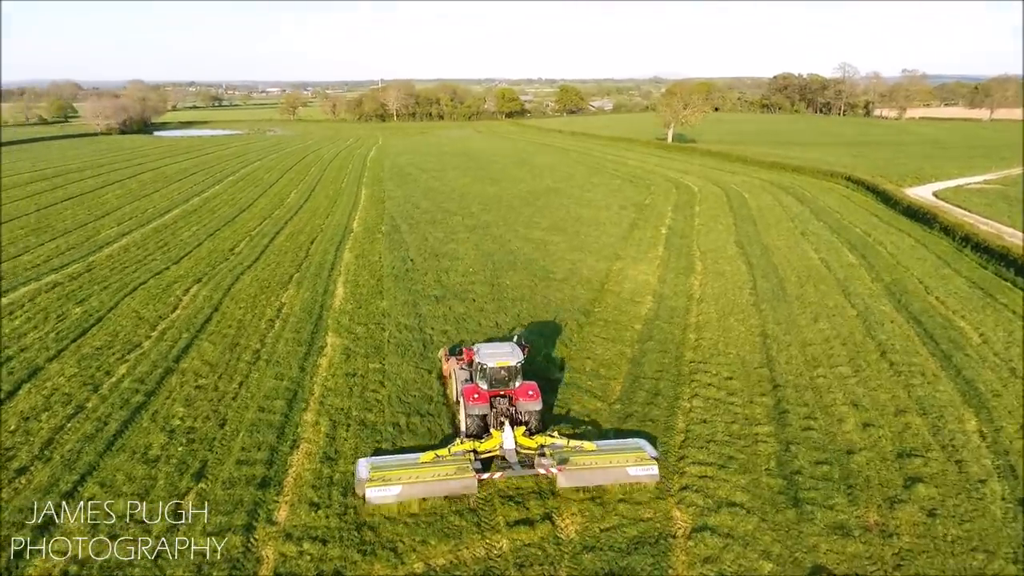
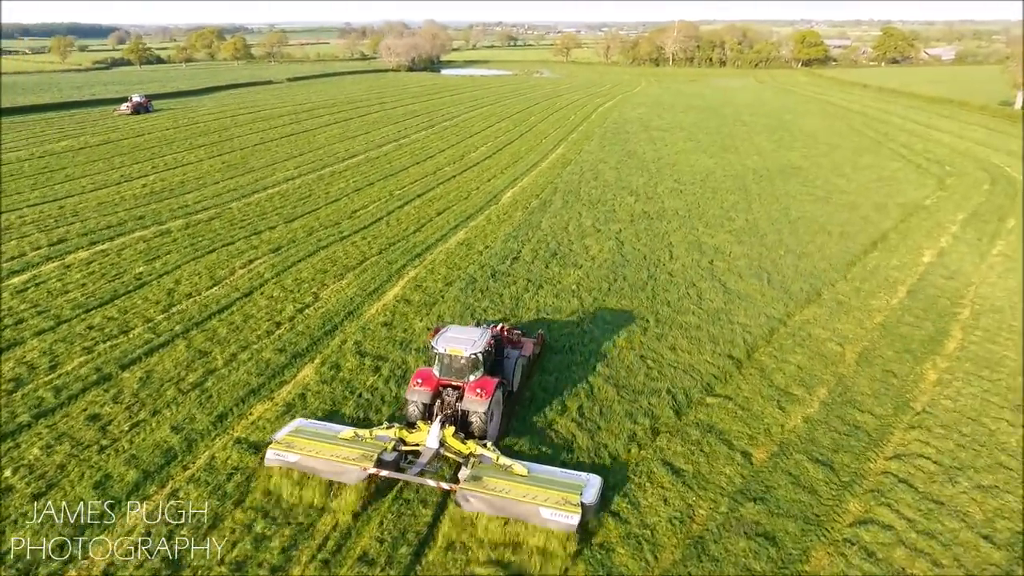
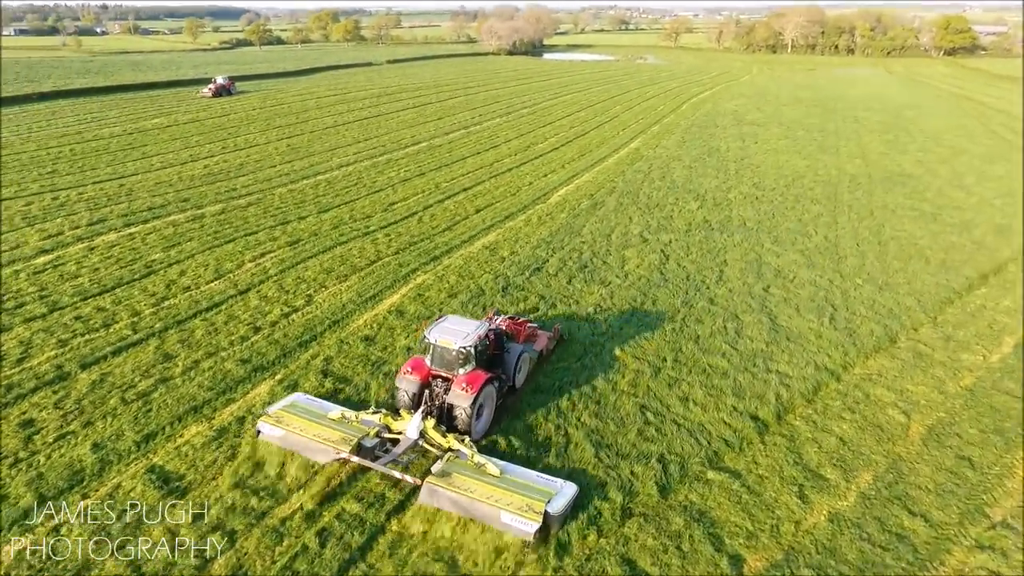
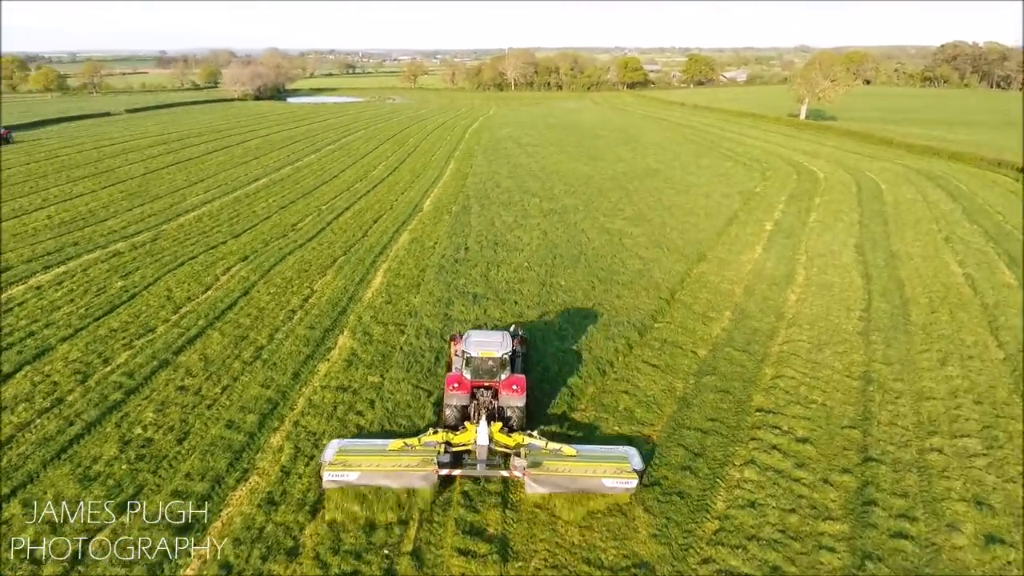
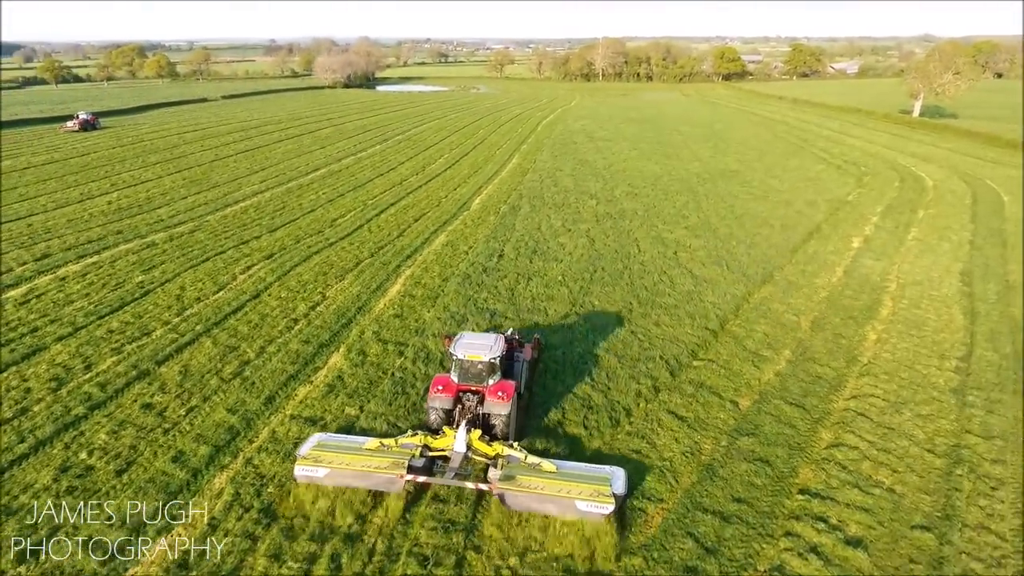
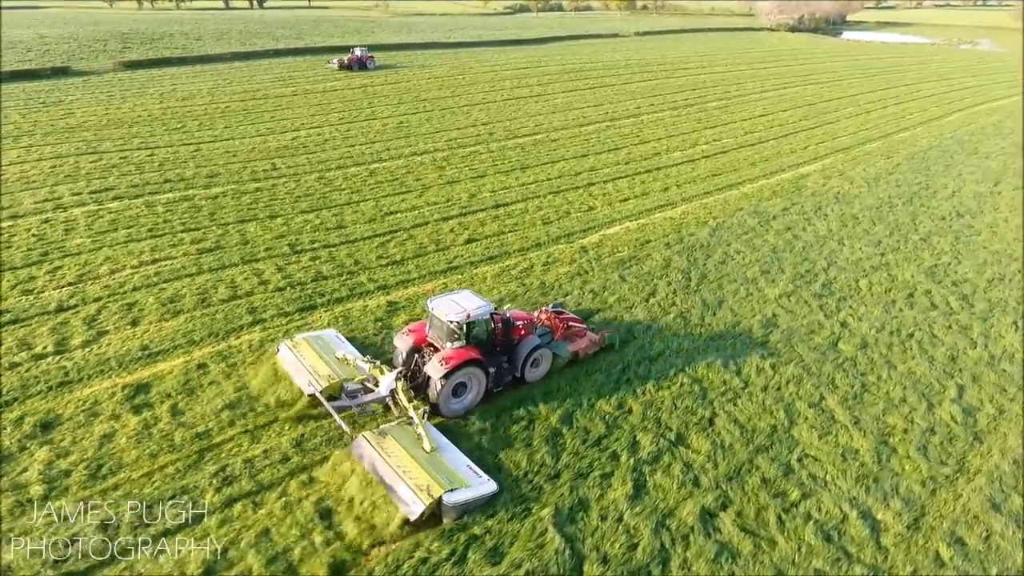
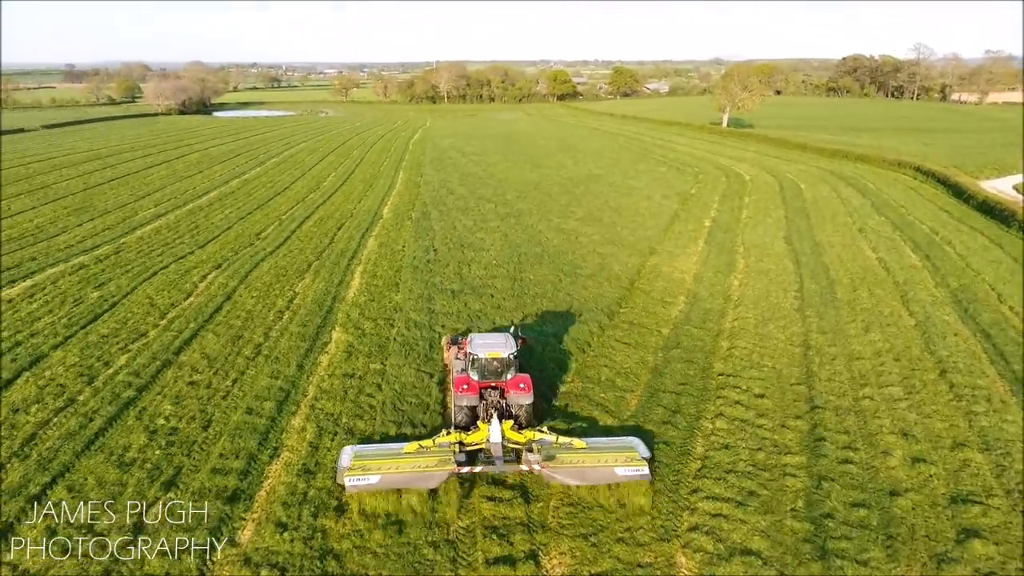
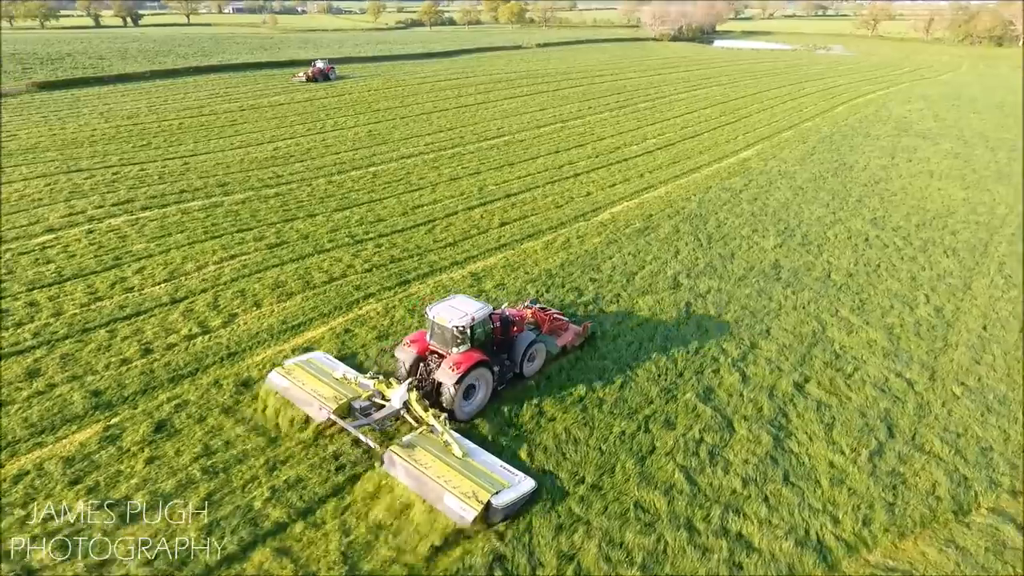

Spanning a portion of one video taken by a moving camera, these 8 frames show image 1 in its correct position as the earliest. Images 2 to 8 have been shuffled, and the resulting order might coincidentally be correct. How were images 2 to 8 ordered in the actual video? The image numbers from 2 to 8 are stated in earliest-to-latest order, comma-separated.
7, 4, 5, 2, 3, 8, 6
